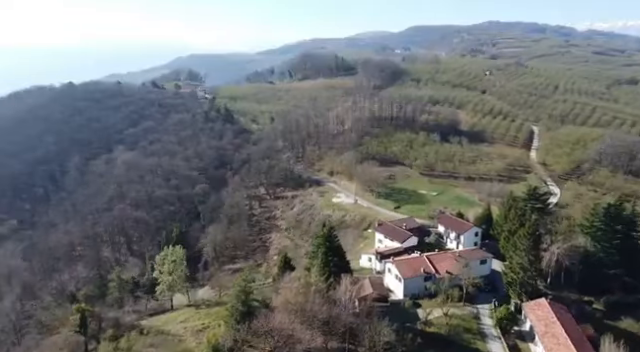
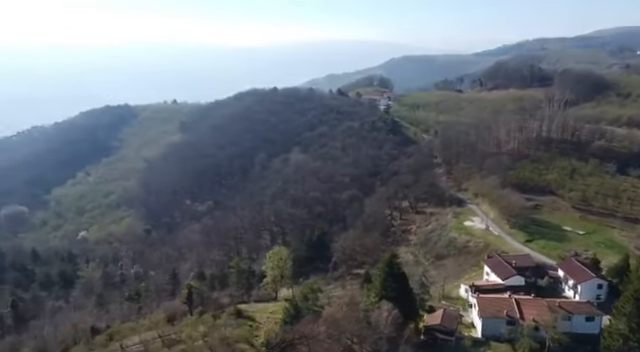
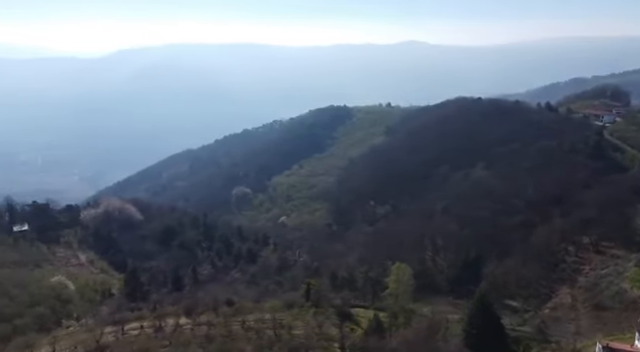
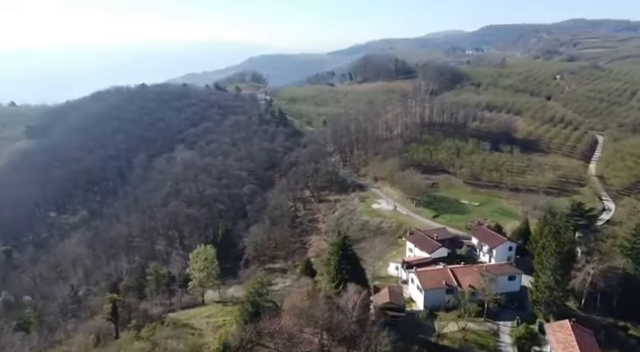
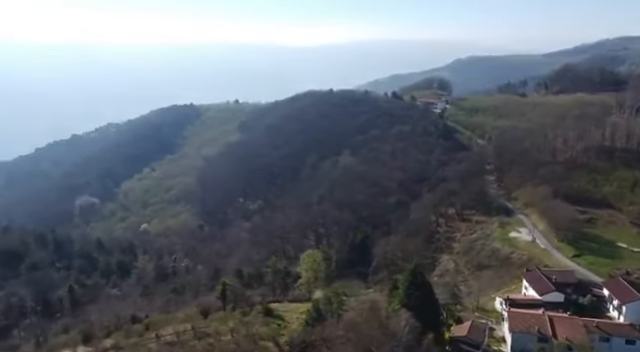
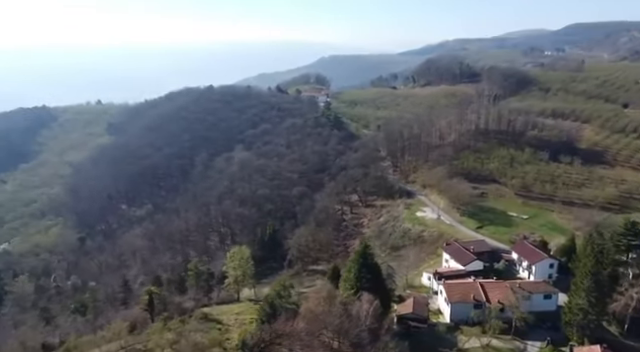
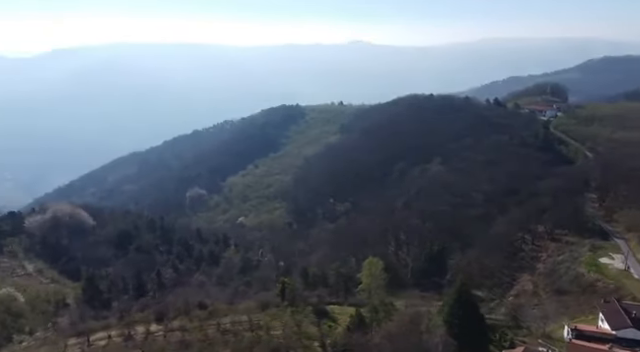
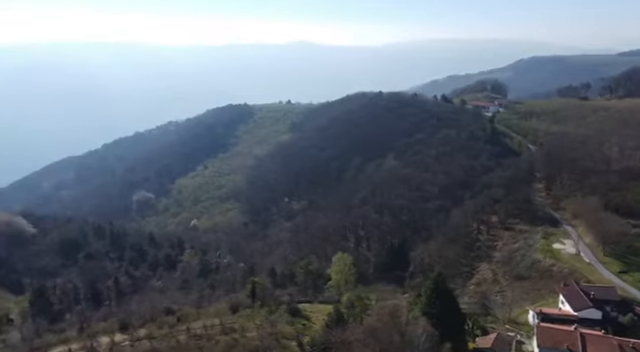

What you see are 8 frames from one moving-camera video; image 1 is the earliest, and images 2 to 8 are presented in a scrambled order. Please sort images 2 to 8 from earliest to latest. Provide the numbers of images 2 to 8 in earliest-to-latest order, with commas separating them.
4, 6, 2, 5, 8, 7, 3
